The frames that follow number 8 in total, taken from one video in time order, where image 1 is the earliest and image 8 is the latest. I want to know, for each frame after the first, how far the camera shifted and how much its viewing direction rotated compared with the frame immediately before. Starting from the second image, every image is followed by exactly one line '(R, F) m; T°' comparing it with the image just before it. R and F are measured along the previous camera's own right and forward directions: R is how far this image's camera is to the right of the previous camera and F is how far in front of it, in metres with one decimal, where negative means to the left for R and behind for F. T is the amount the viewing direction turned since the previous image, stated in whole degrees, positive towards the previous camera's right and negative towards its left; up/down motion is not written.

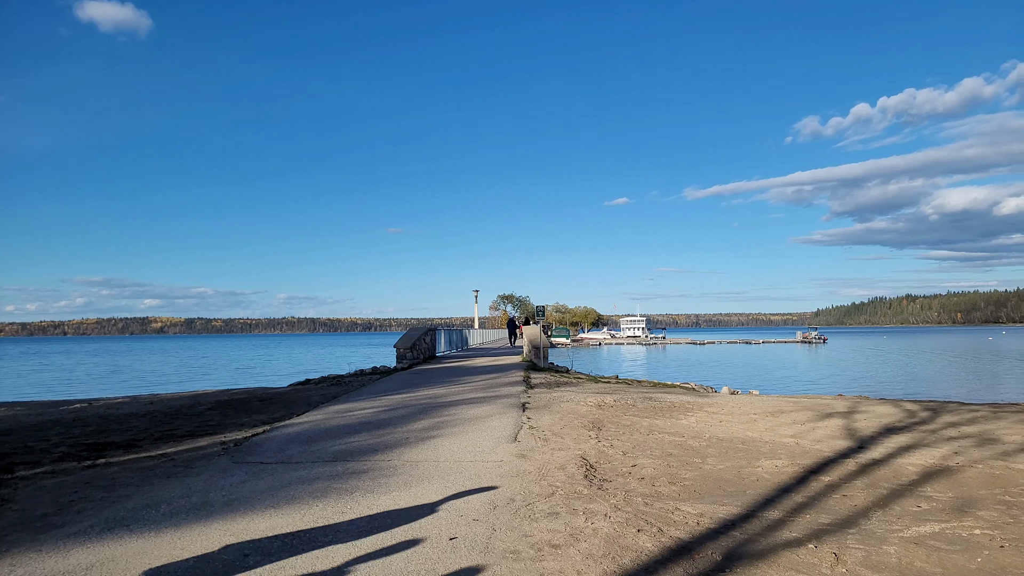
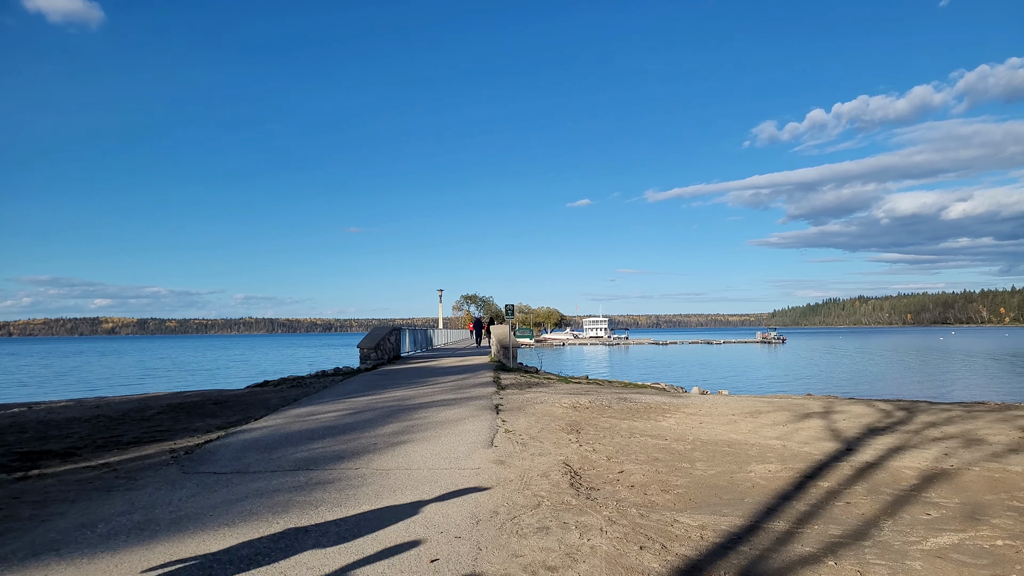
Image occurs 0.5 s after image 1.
(-0.2, +0.6) m; +3°
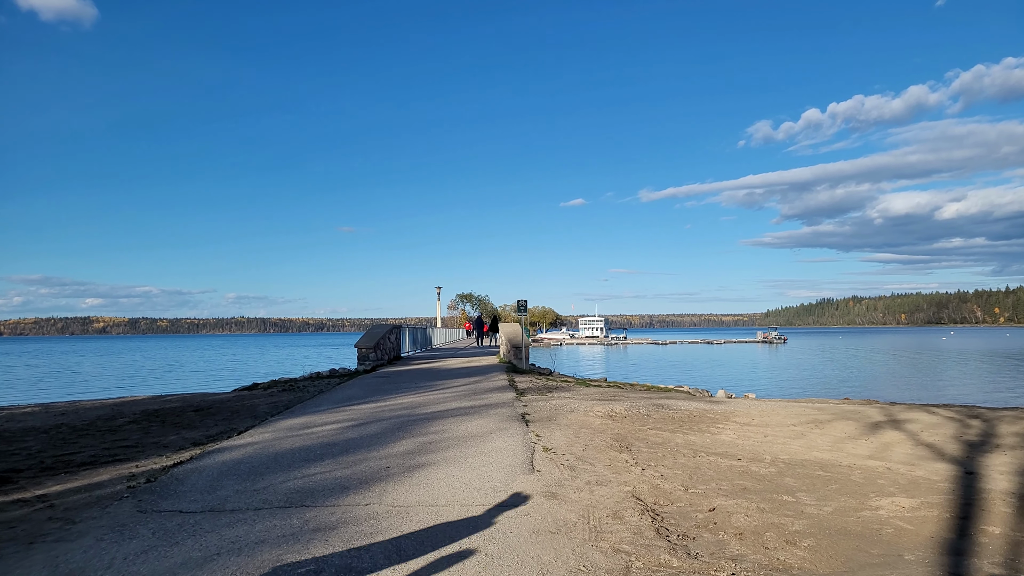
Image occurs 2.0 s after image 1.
(-0.5, +1.7) m; +1°
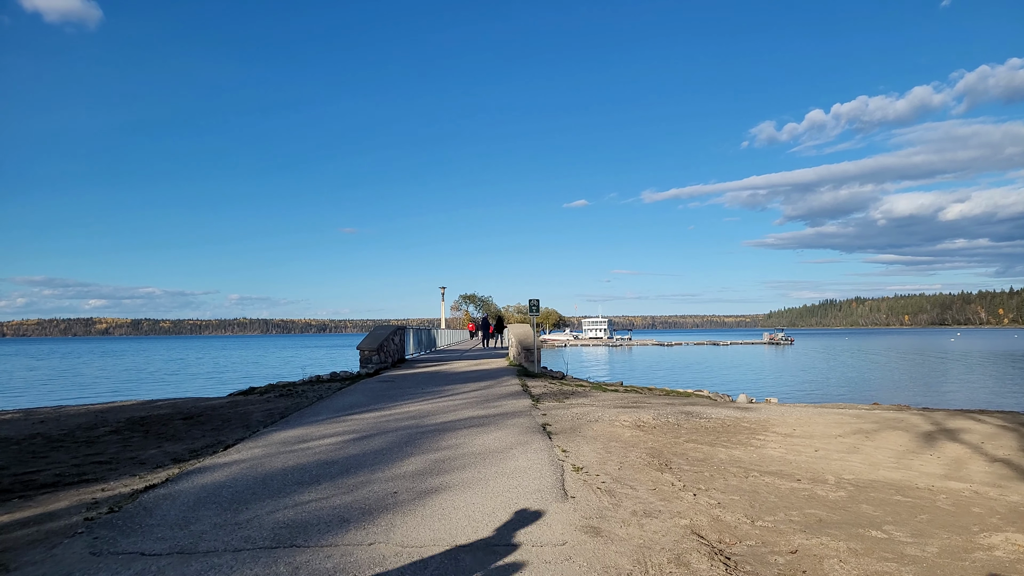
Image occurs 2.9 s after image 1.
(-0.2, +1.0) m; 0°
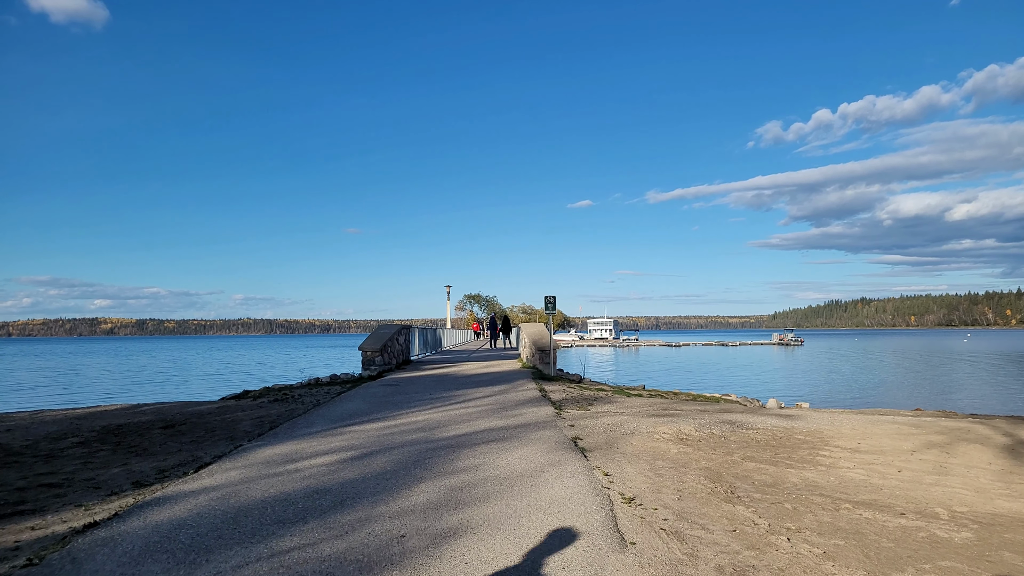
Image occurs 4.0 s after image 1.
(-0.2, +1.3) m; 0°
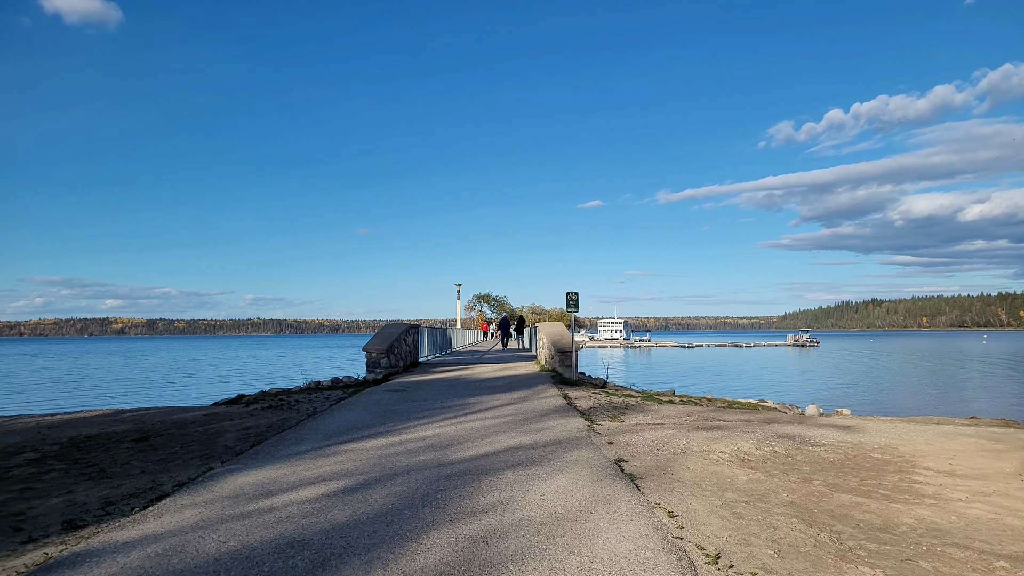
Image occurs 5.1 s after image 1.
(-0.2, +1.4) m; -1°
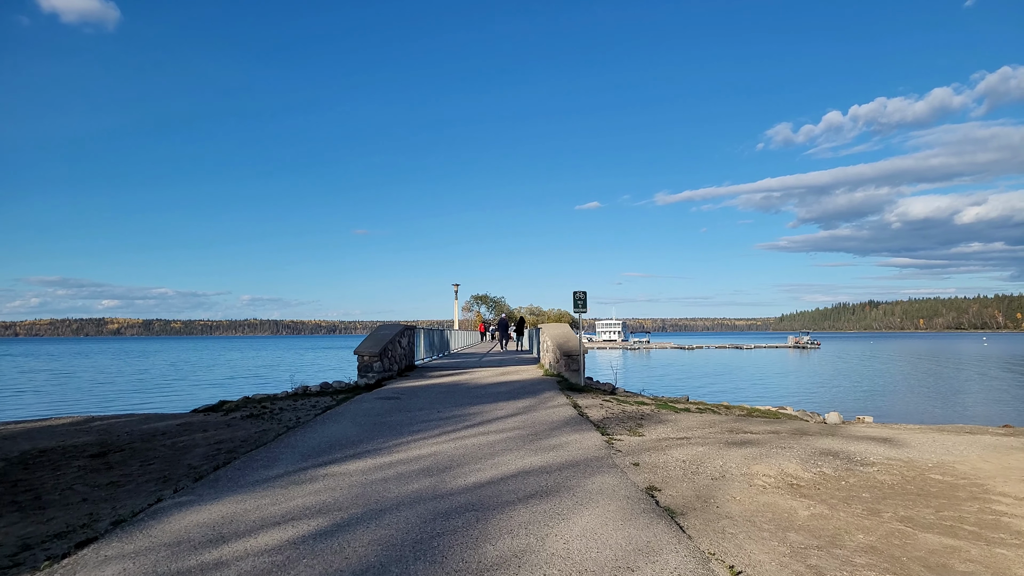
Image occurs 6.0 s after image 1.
(-0.1, +1.1) m; 0°
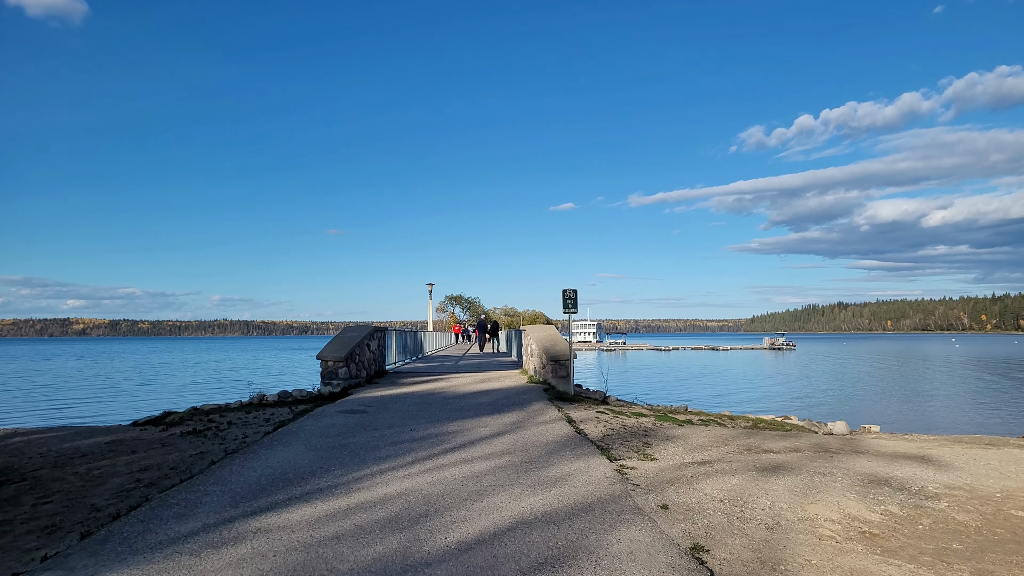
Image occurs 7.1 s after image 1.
(-0.1, +1.4) m; +2°
